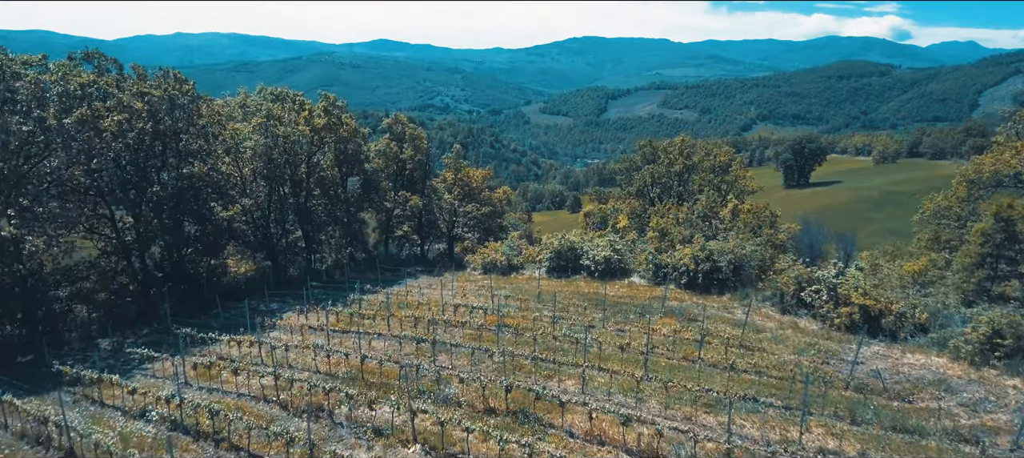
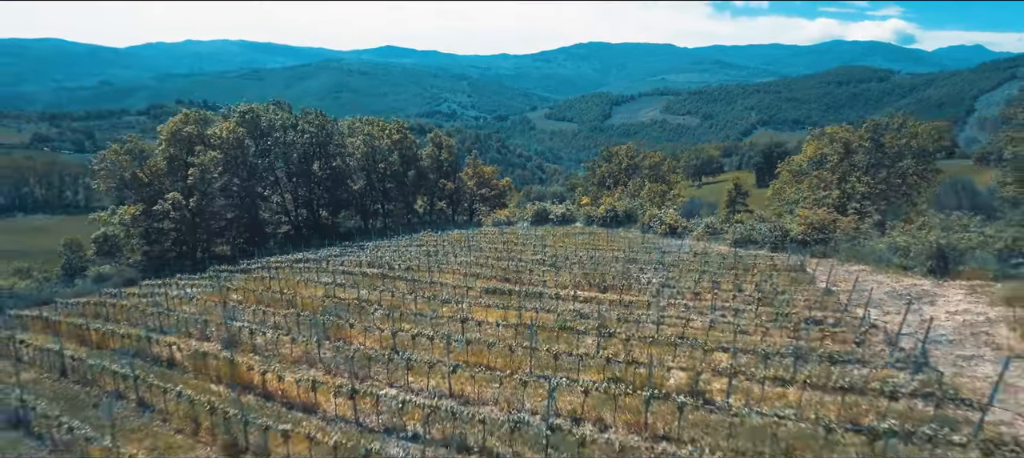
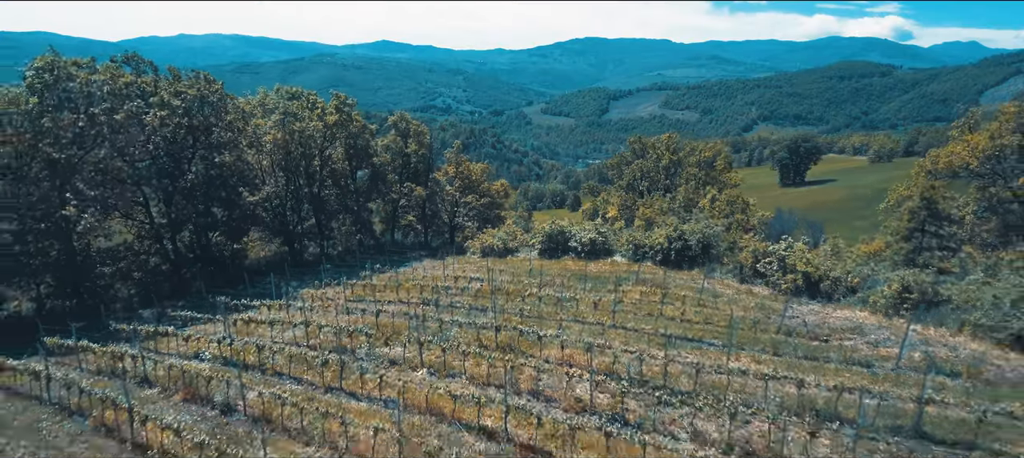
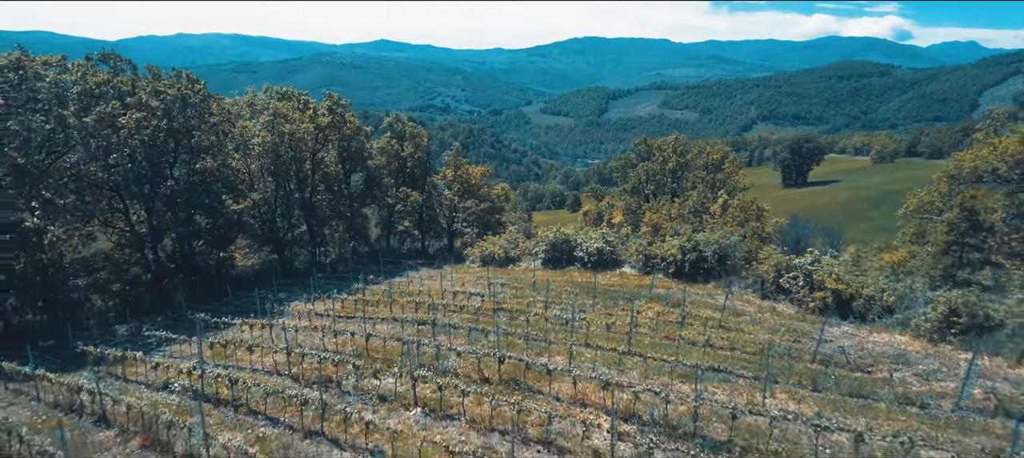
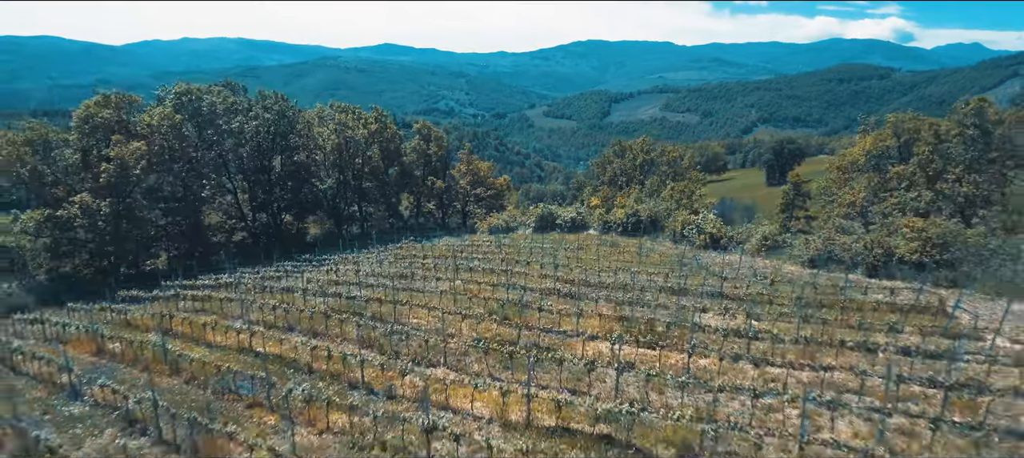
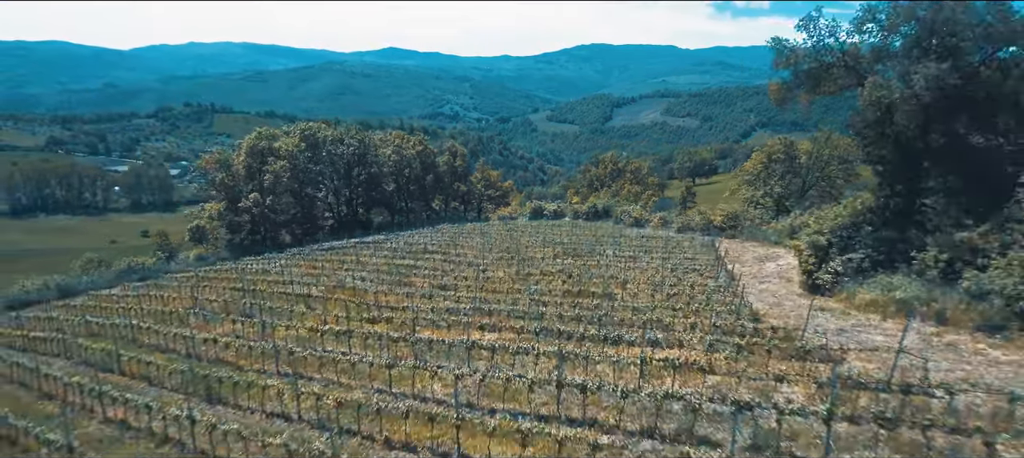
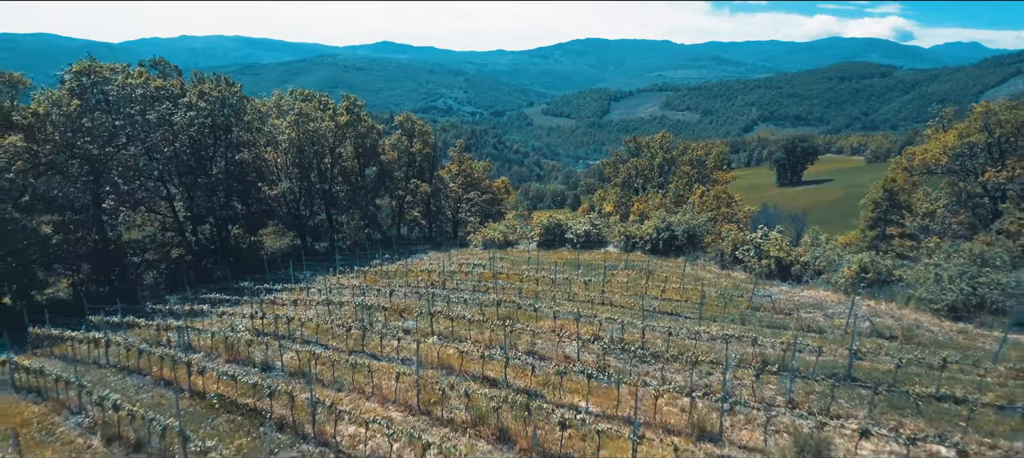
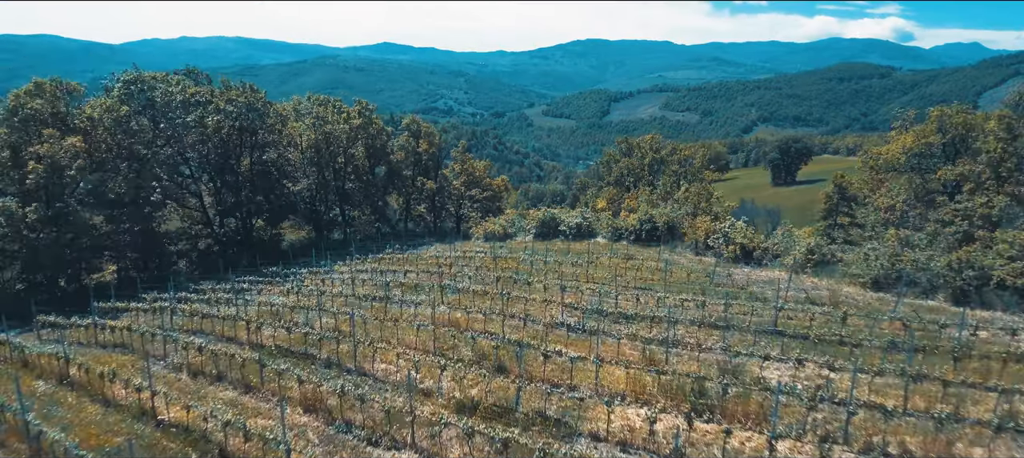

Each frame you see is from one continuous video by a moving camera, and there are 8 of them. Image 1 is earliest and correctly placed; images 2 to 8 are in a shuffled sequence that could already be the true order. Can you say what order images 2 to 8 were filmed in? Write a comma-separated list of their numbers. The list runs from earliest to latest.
4, 3, 7, 8, 5, 2, 6
